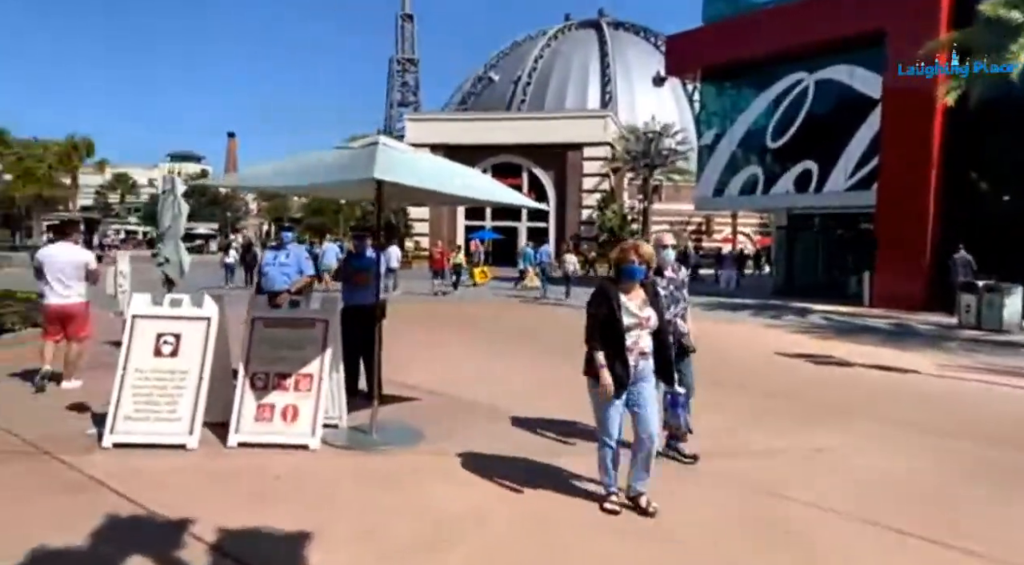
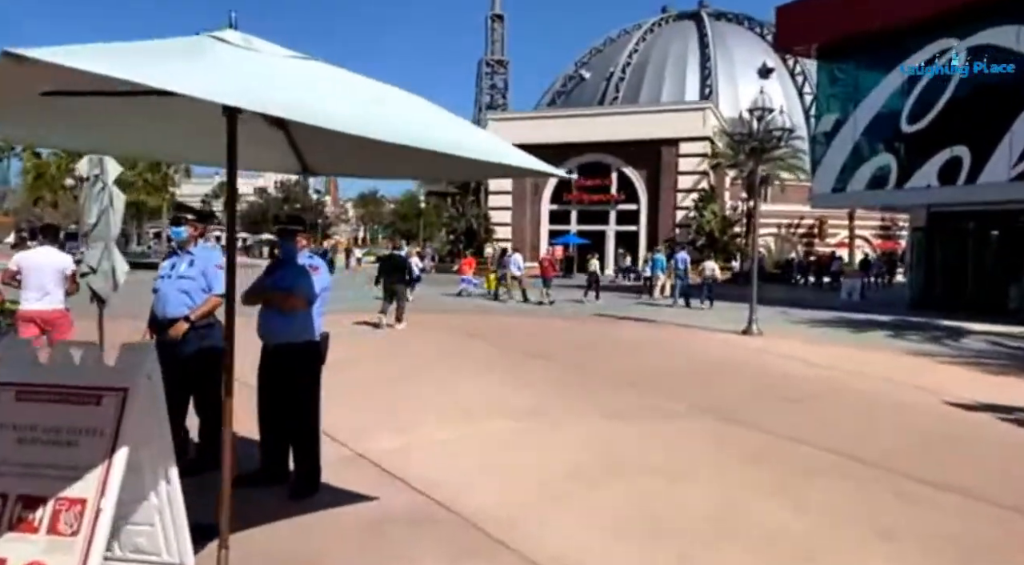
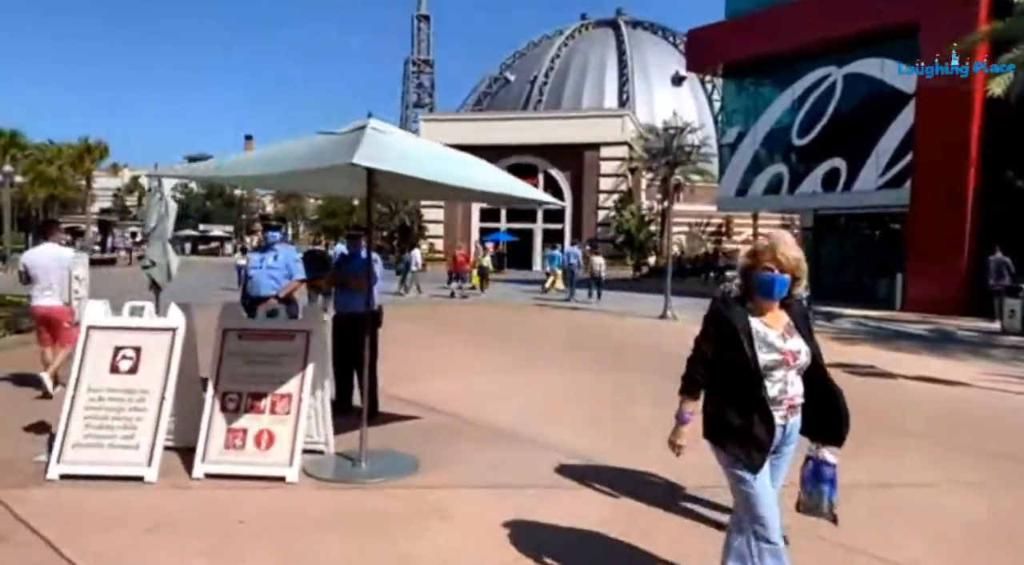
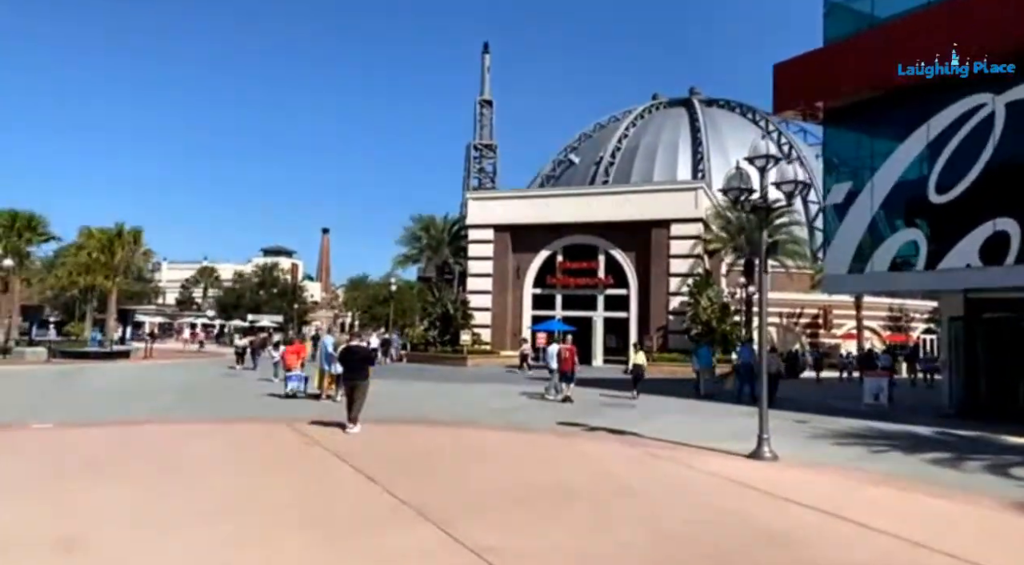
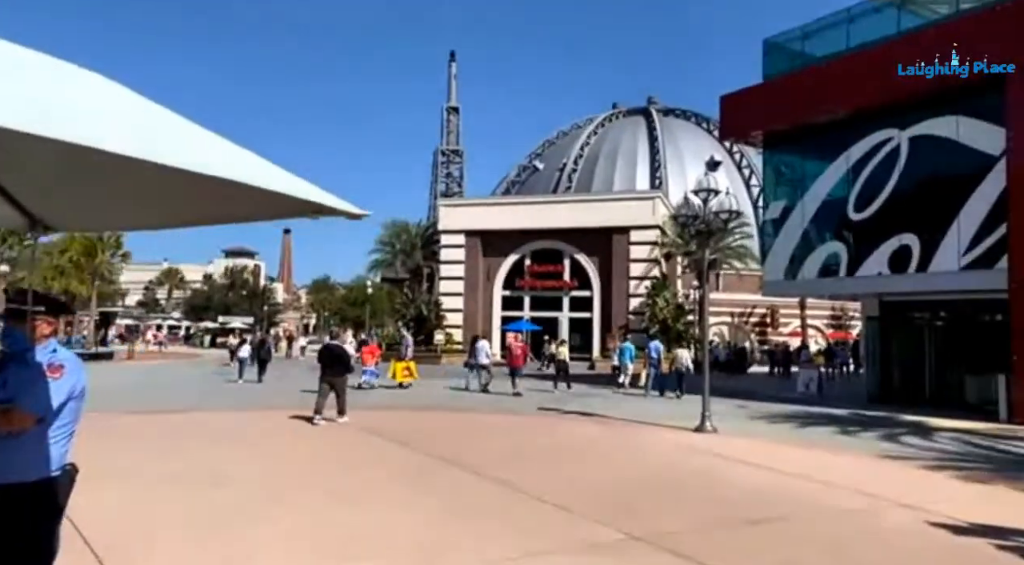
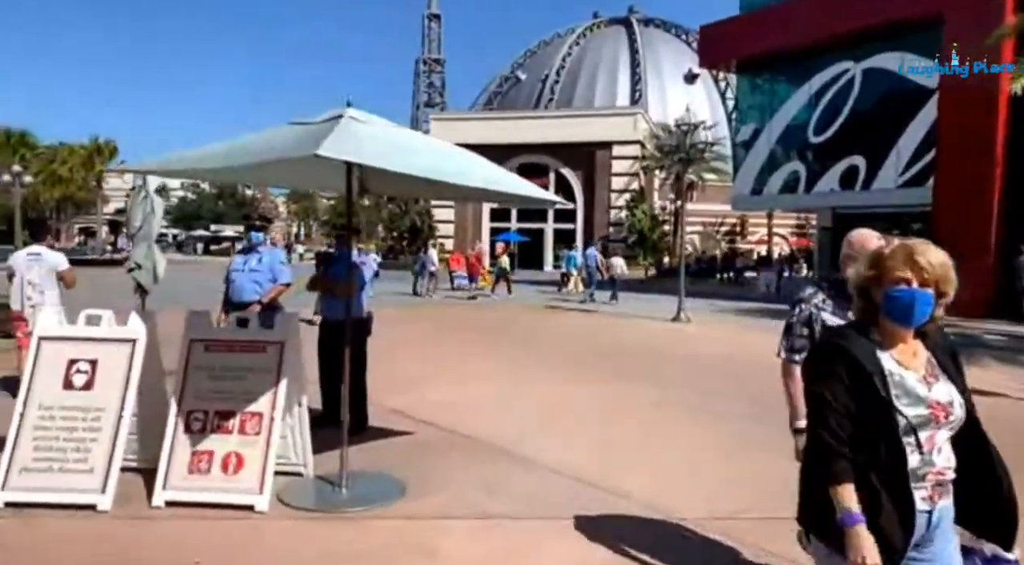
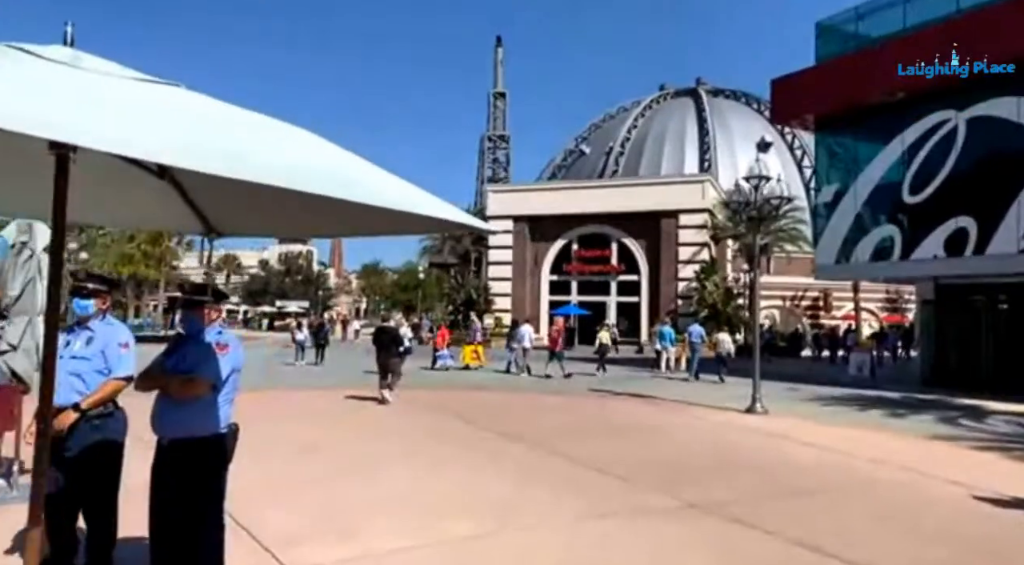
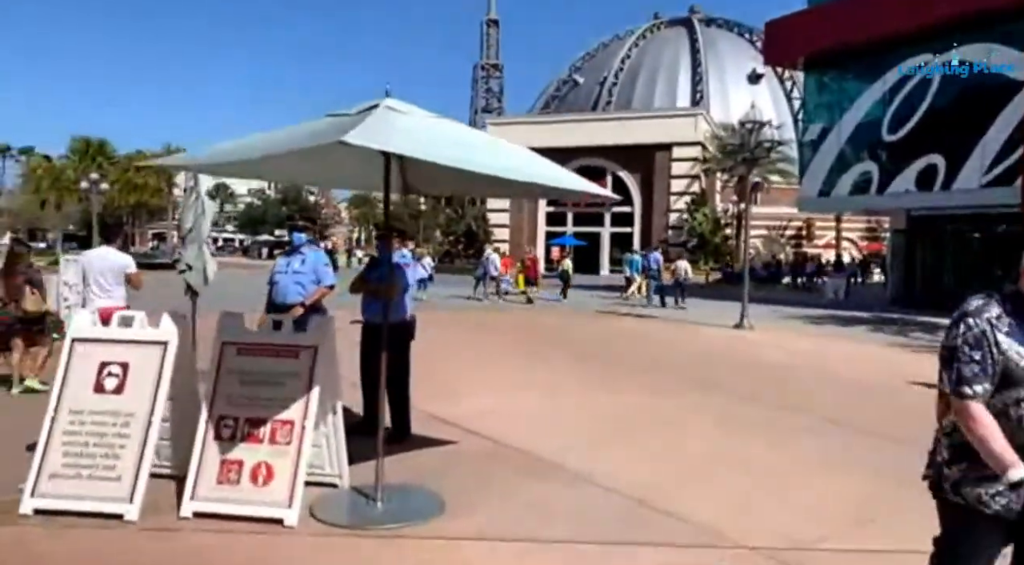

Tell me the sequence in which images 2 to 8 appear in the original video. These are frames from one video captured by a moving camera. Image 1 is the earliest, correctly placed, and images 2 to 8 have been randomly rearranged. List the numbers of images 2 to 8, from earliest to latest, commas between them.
3, 6, 8, 2, 7, 5, 4
